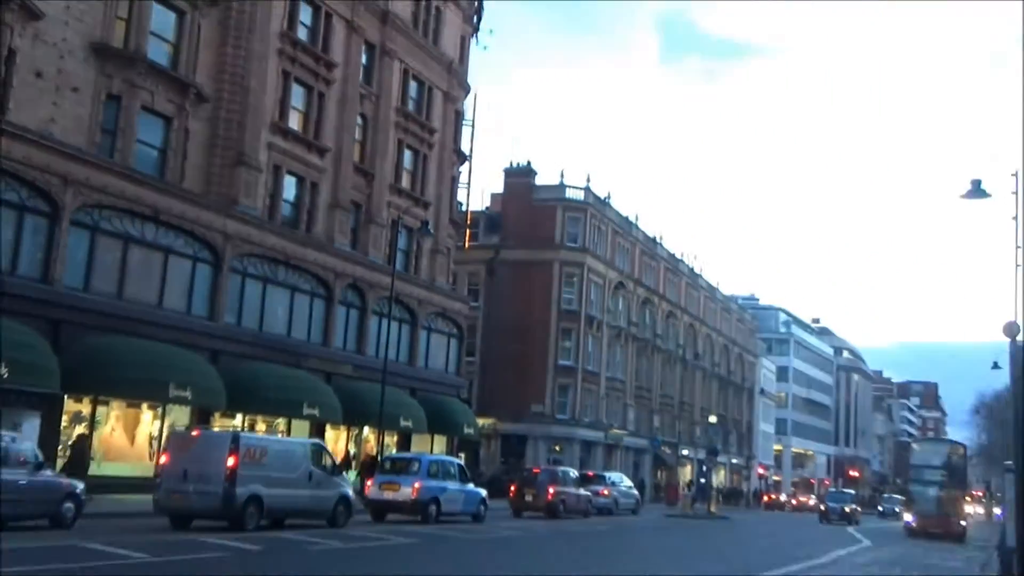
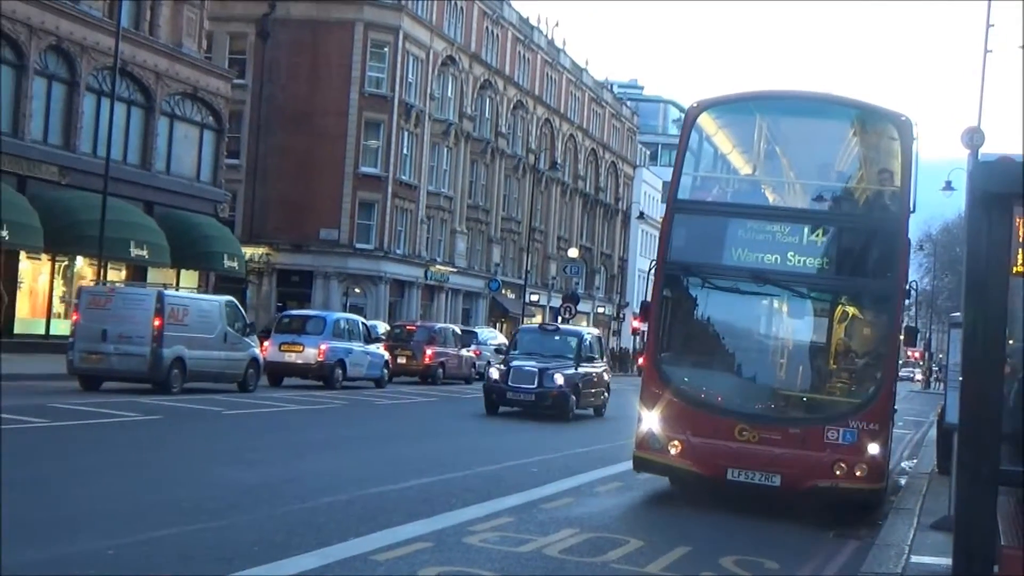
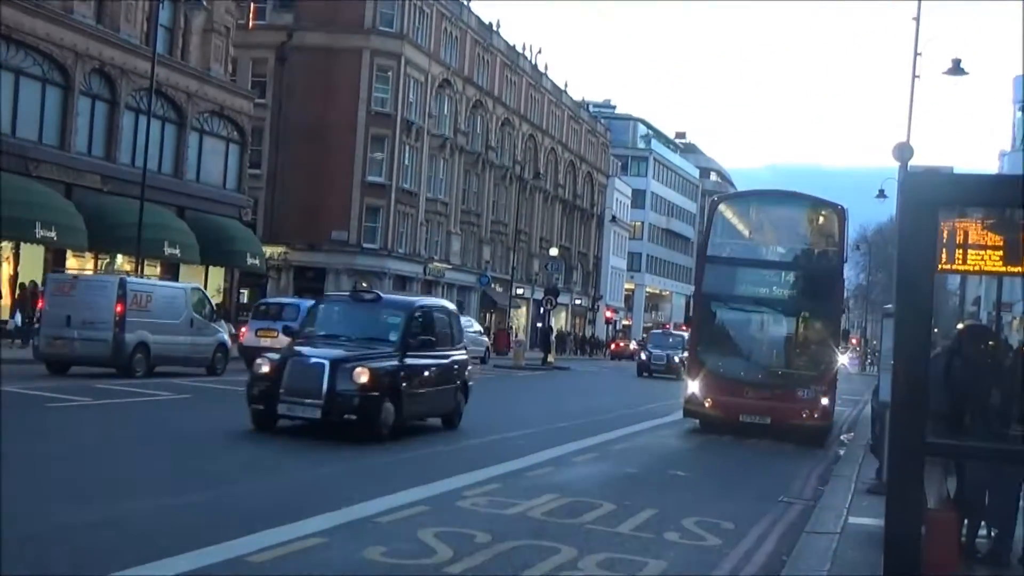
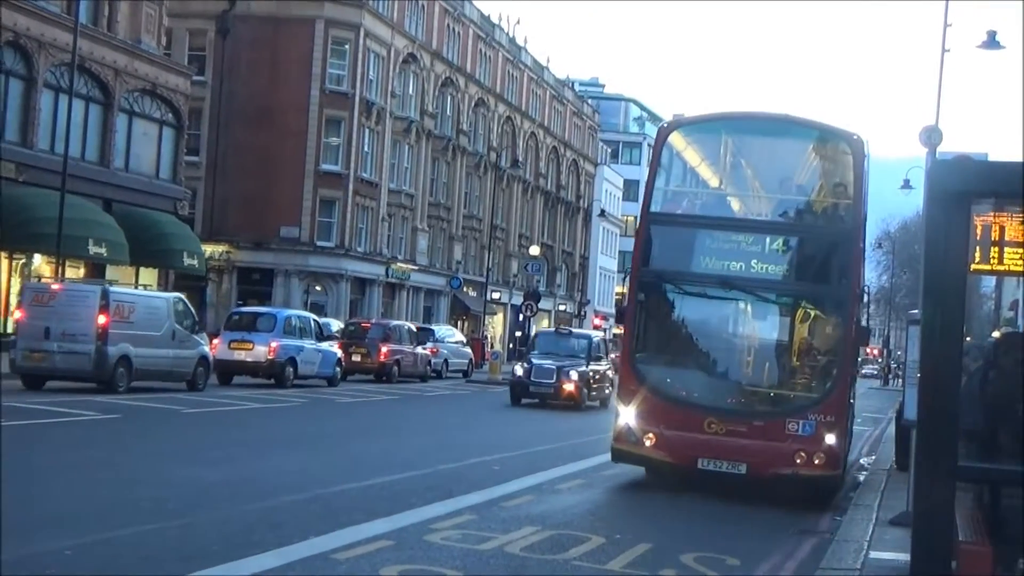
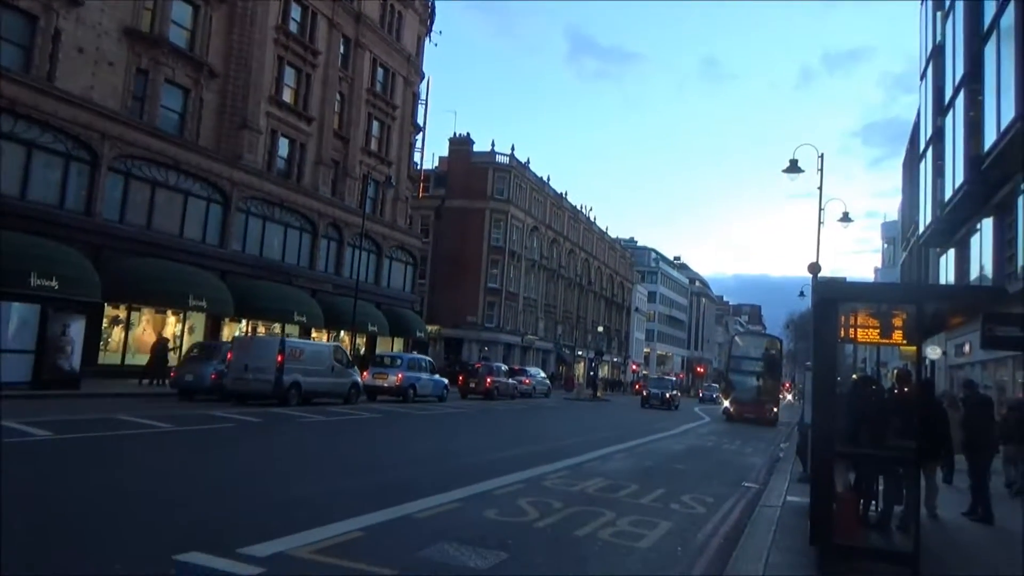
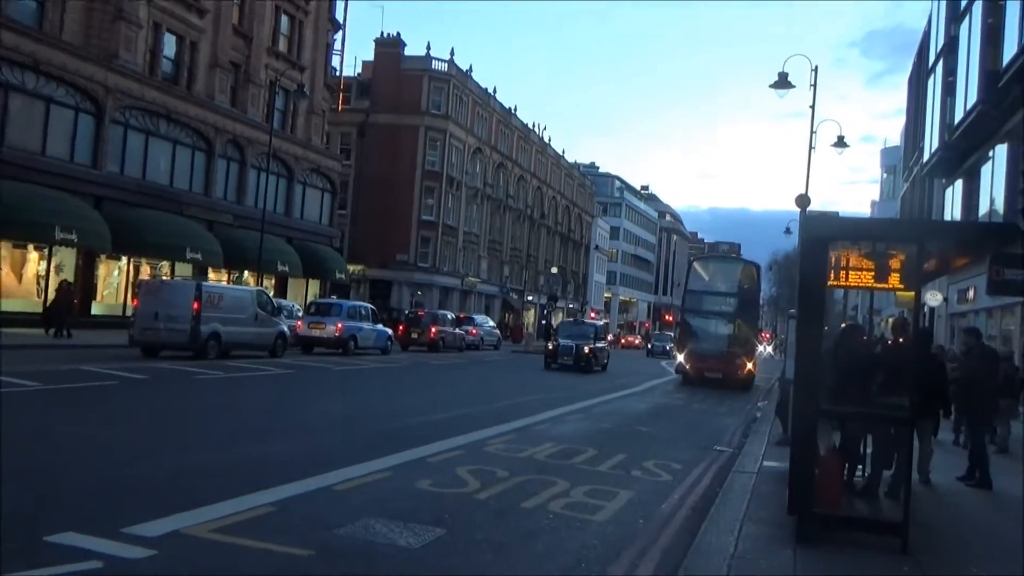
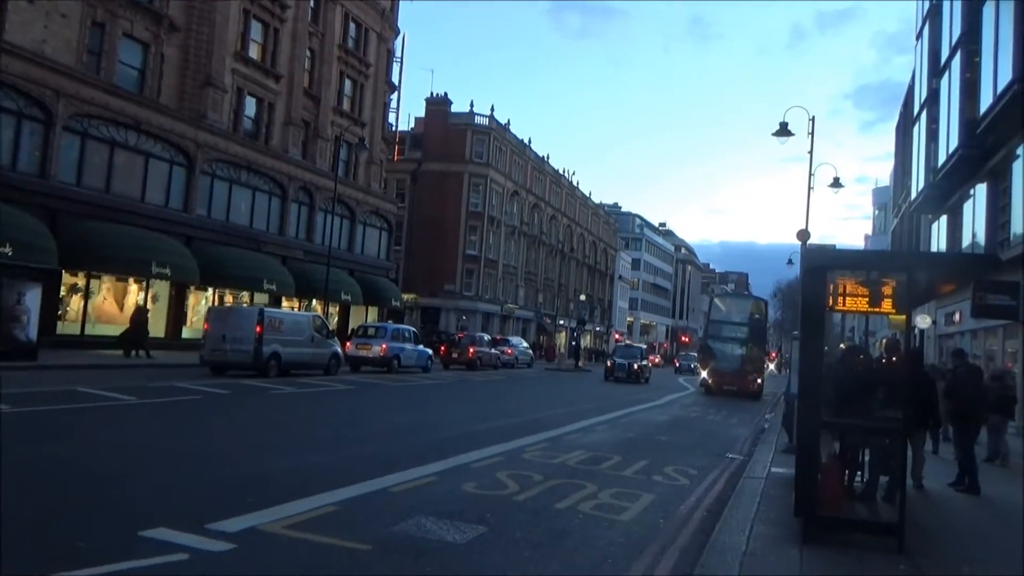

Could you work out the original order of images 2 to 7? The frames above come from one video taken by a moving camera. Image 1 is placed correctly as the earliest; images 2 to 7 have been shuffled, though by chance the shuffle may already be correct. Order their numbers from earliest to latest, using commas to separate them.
5, 7, 6, 3, 4, 2
